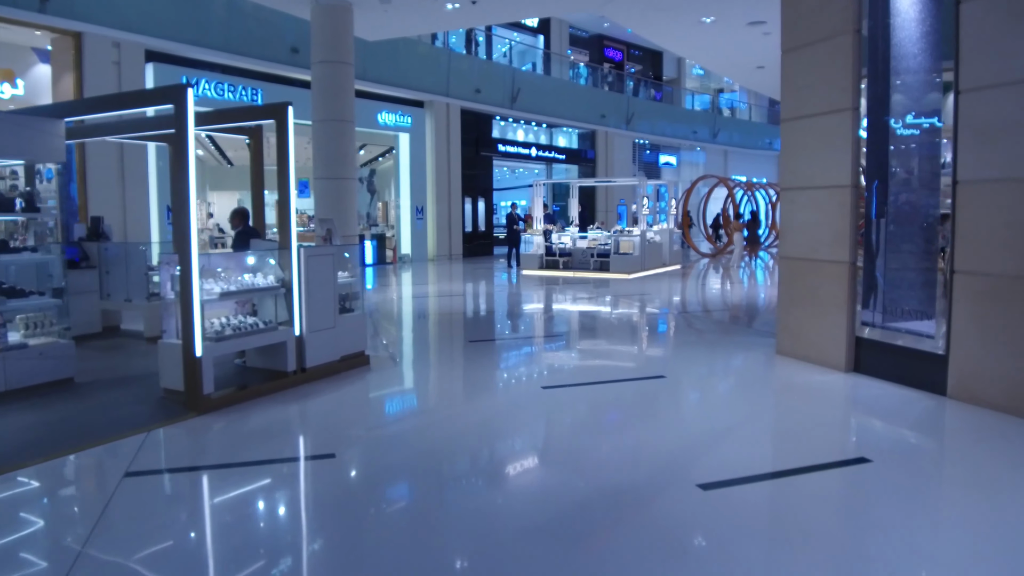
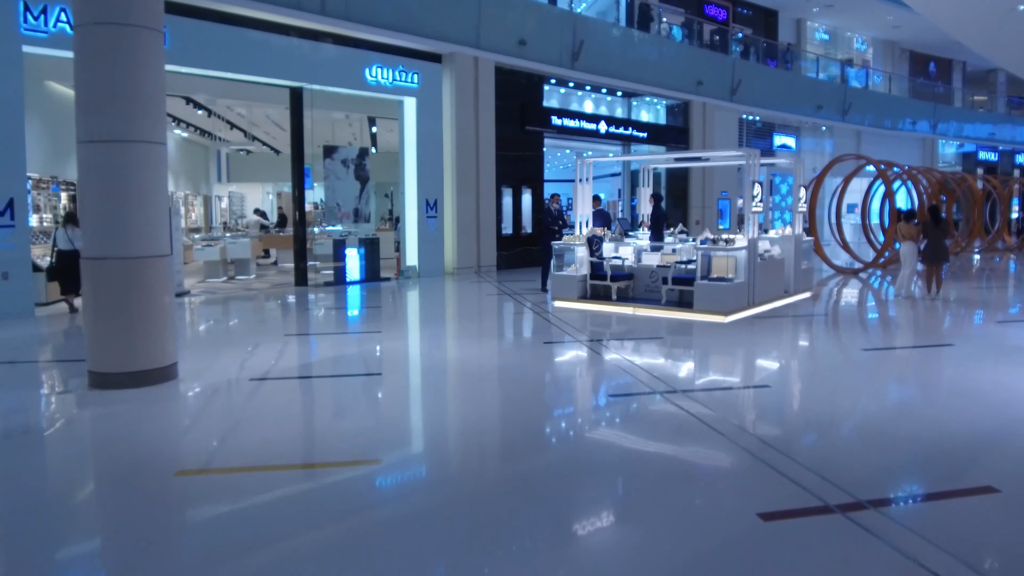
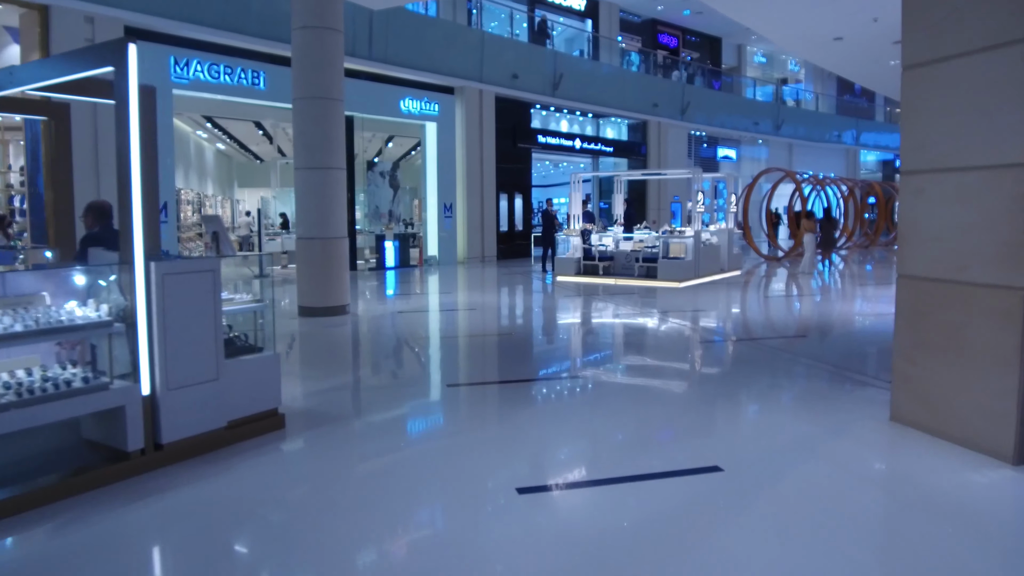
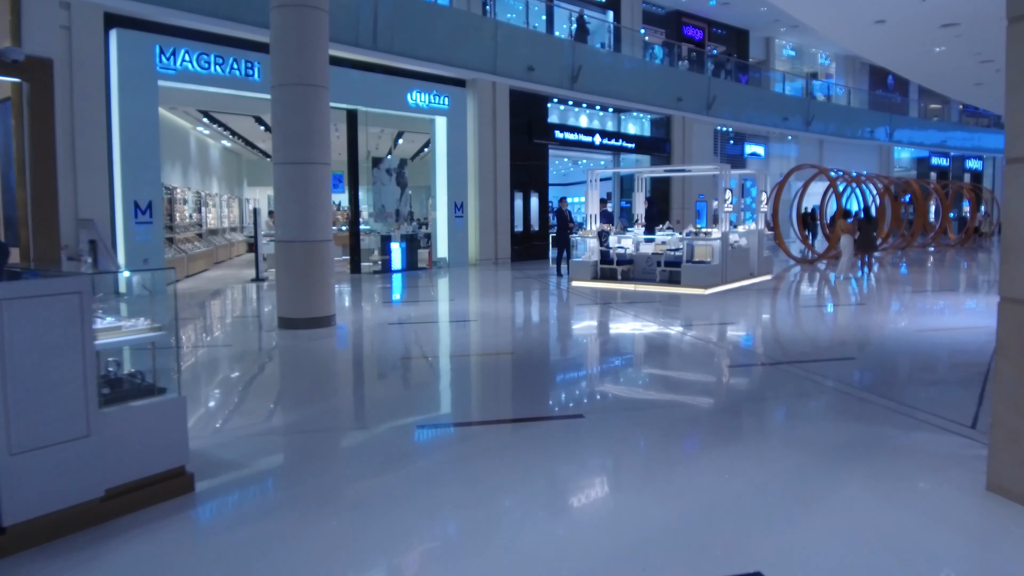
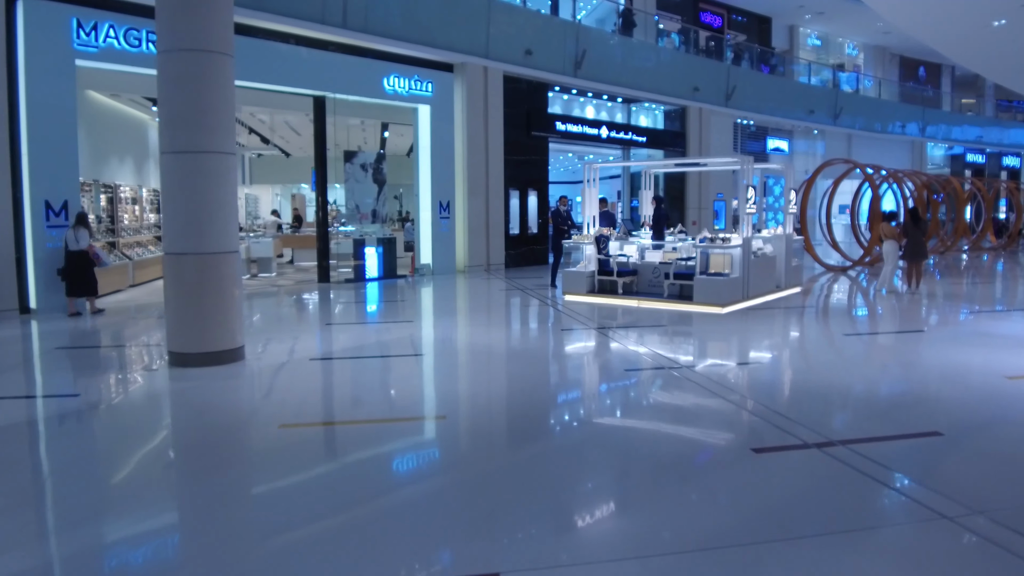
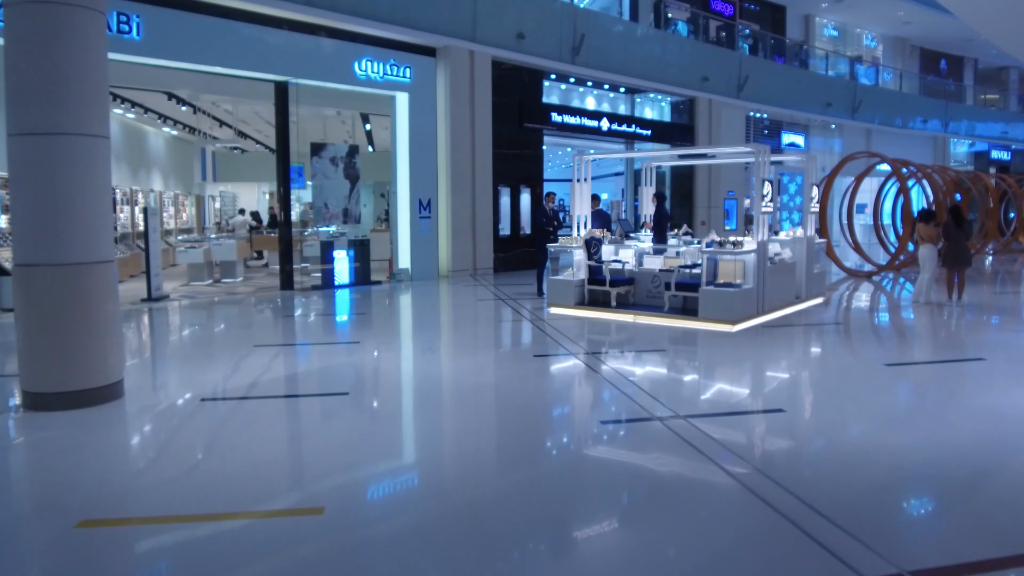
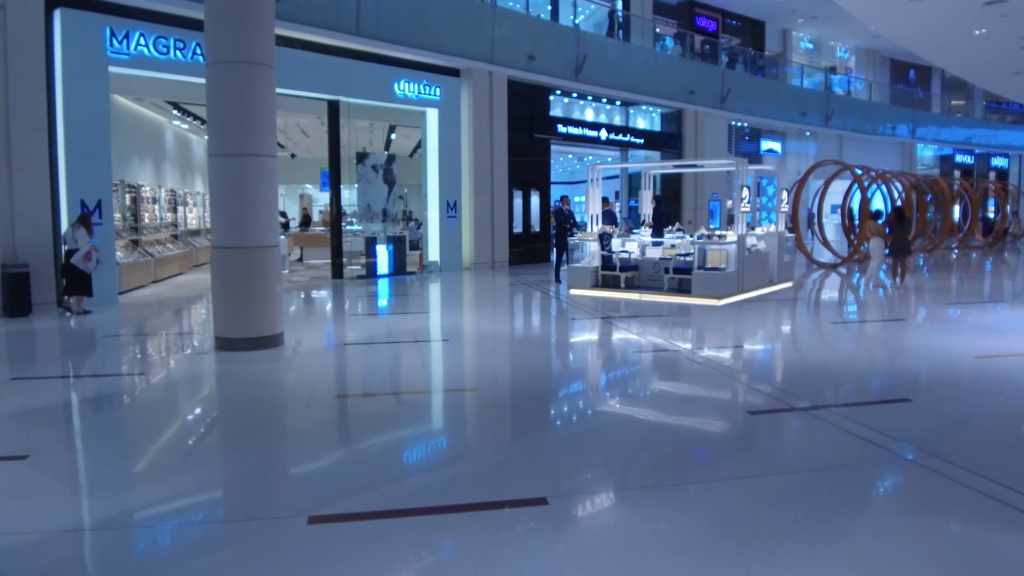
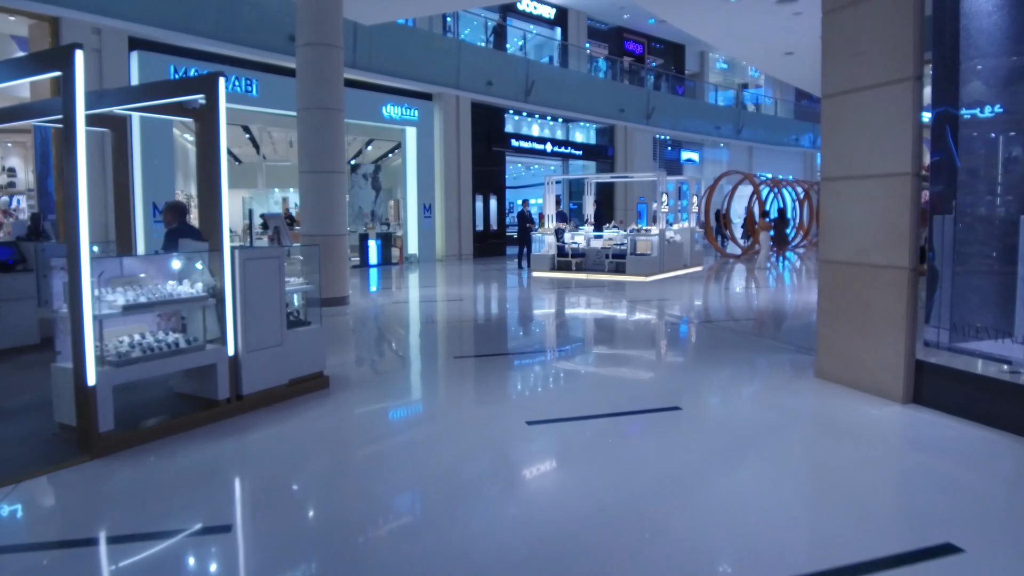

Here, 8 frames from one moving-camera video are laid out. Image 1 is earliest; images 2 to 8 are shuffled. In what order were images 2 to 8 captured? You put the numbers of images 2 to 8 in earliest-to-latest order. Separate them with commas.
8, 3, 4, 7, 5, 2, 6
